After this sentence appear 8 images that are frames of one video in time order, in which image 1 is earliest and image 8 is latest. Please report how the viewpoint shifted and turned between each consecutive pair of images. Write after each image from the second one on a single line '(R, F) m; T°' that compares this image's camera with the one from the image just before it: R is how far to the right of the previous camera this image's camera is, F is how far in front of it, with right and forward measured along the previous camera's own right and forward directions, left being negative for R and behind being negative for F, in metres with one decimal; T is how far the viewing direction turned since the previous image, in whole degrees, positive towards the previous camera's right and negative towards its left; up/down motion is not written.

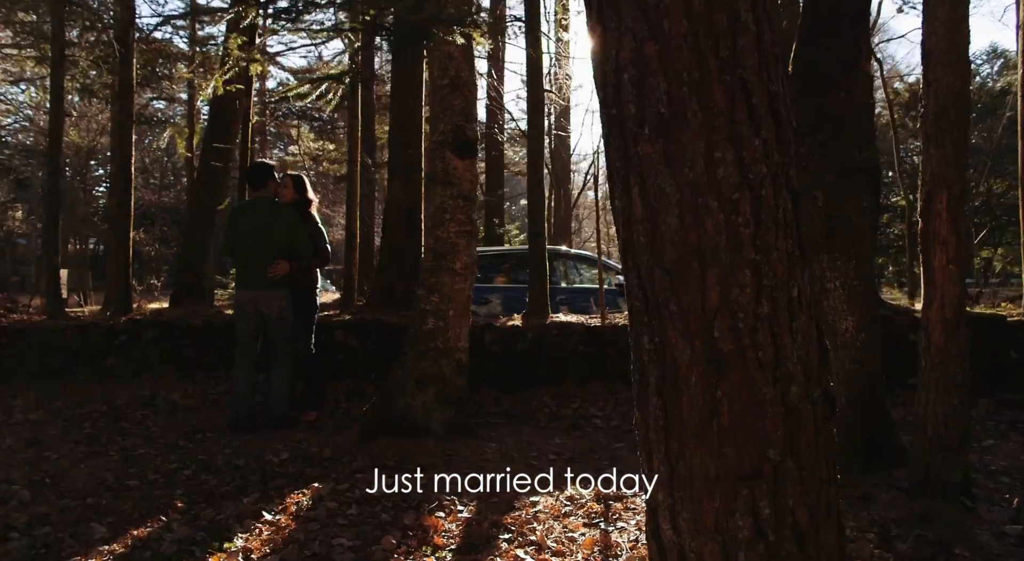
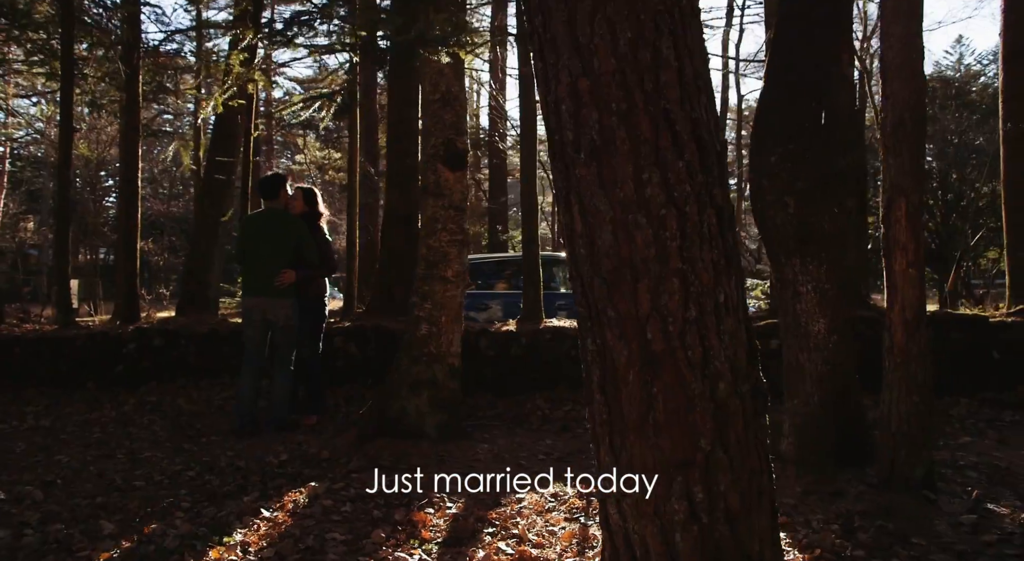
(+0.2, -0.3) m; -1°
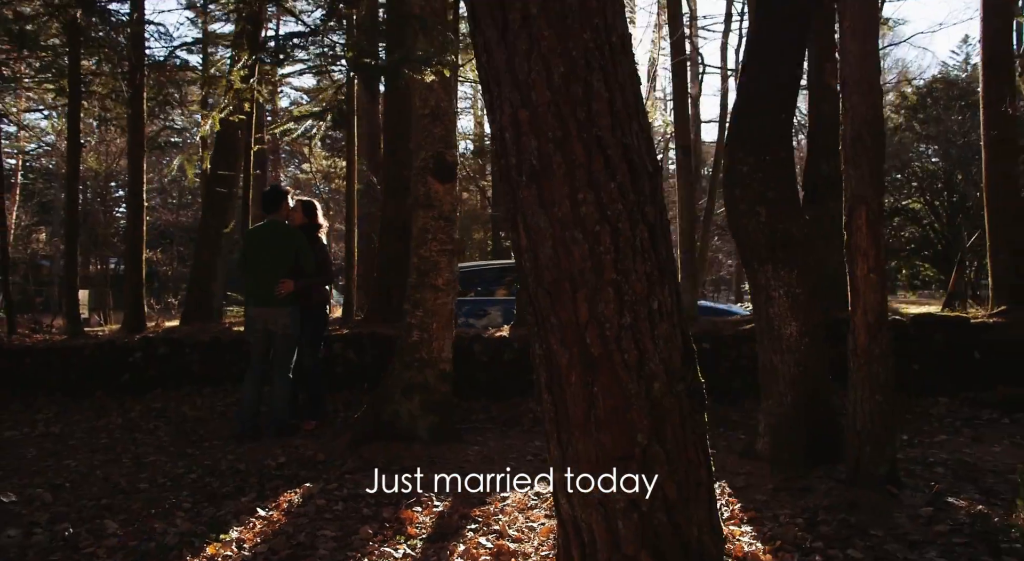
(+0.2, -0.3) m; -1°
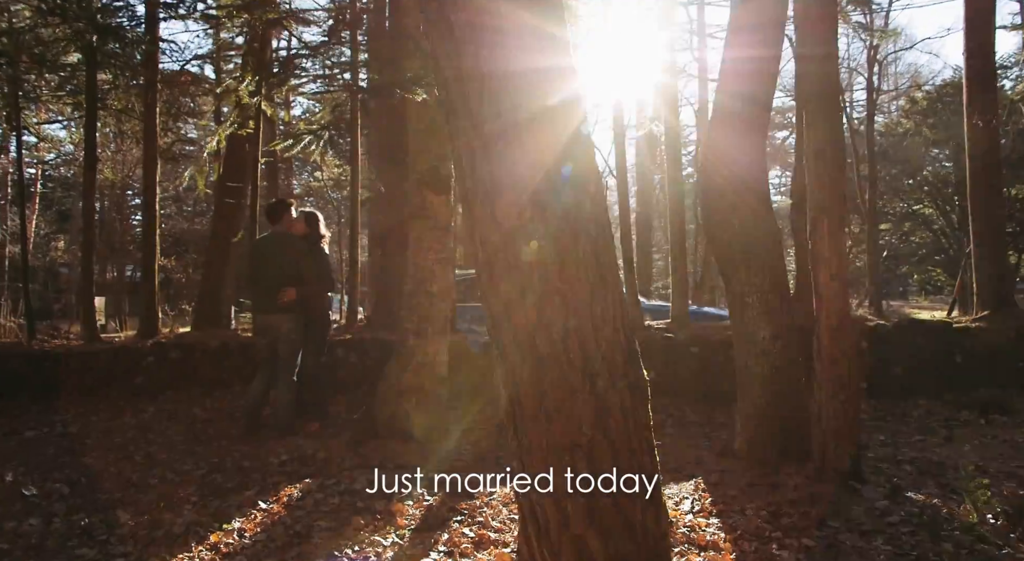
(+0.2, -0.4) m; -1°
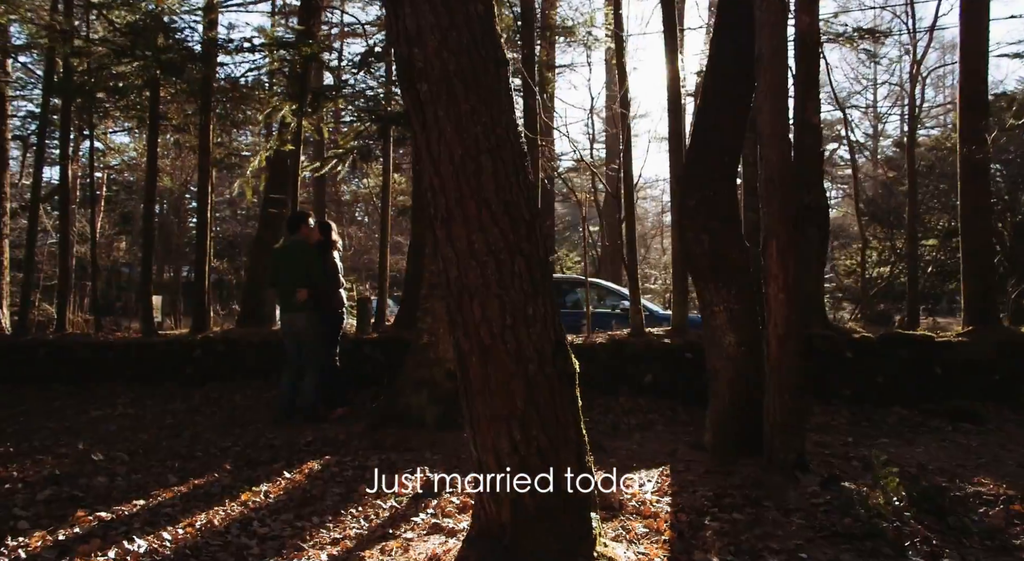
(+0.5, -0.9) m; -3°
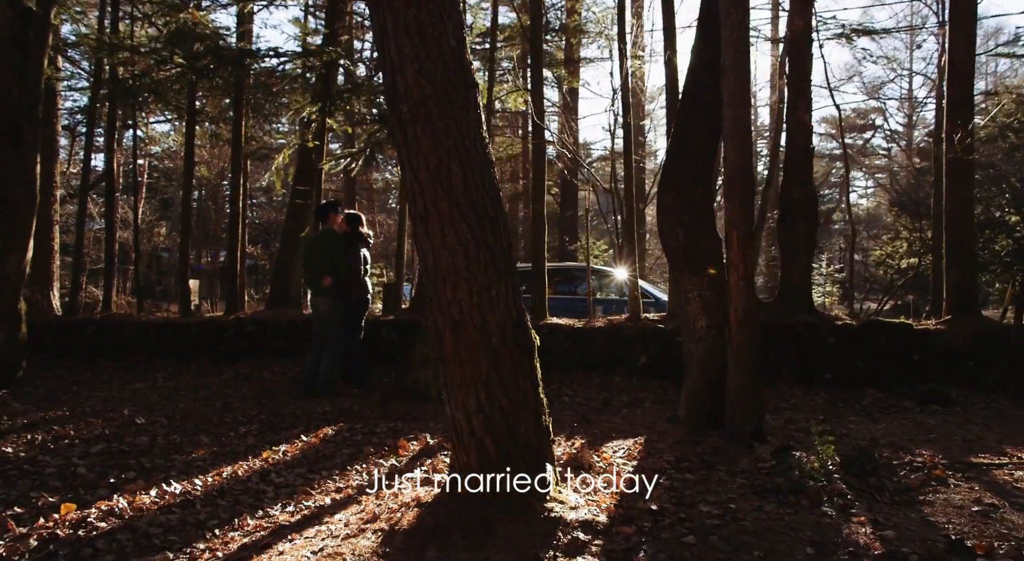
(+0.4, -0.8) m; -2°
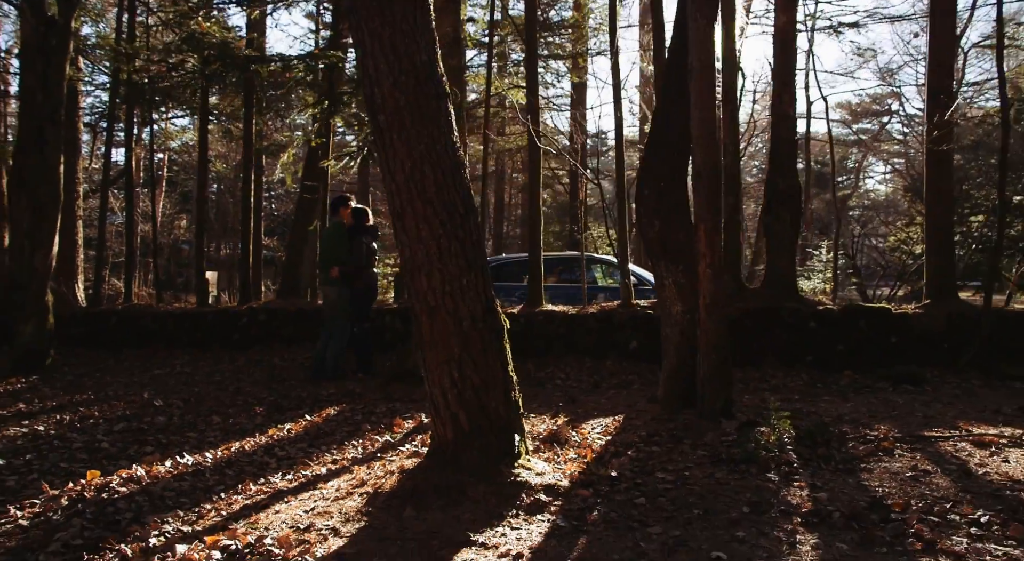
(+0.3, -0.6) m; -1°
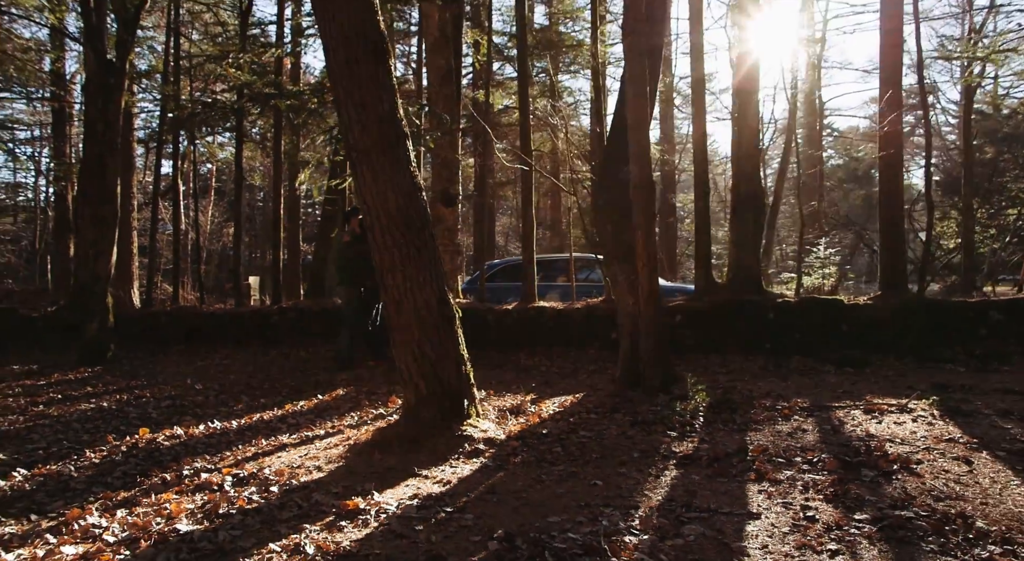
(+0.8, -1.6) m; -3°
